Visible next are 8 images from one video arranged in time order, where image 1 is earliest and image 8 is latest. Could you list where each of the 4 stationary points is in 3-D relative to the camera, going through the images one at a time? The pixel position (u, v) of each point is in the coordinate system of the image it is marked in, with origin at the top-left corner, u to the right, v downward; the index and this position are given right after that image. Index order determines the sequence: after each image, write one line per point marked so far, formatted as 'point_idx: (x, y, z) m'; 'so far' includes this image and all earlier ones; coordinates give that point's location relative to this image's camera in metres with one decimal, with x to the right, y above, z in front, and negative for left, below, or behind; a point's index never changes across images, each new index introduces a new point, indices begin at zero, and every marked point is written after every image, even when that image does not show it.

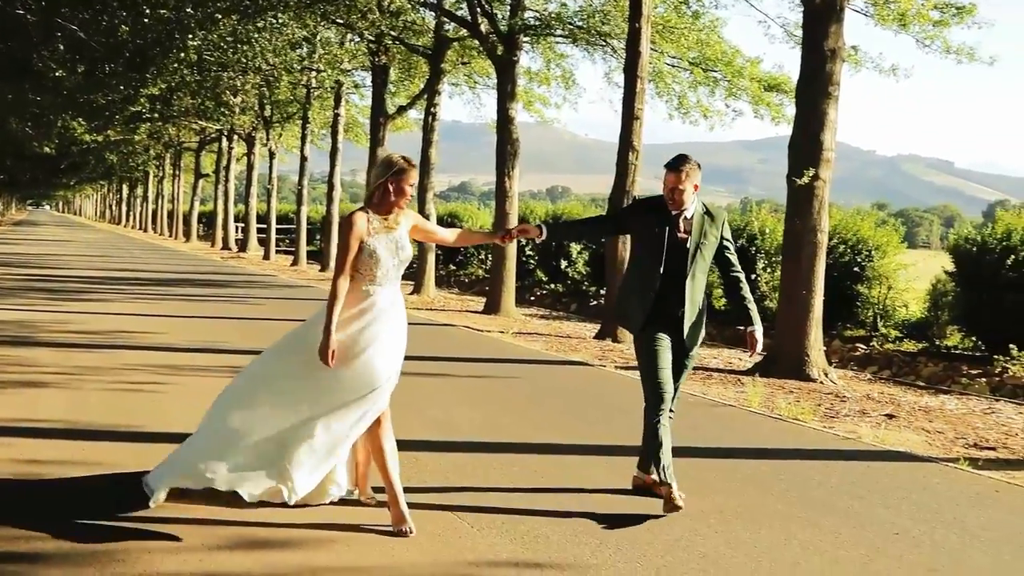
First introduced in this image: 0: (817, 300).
0: (+3.5, -0.1, +12.3) m
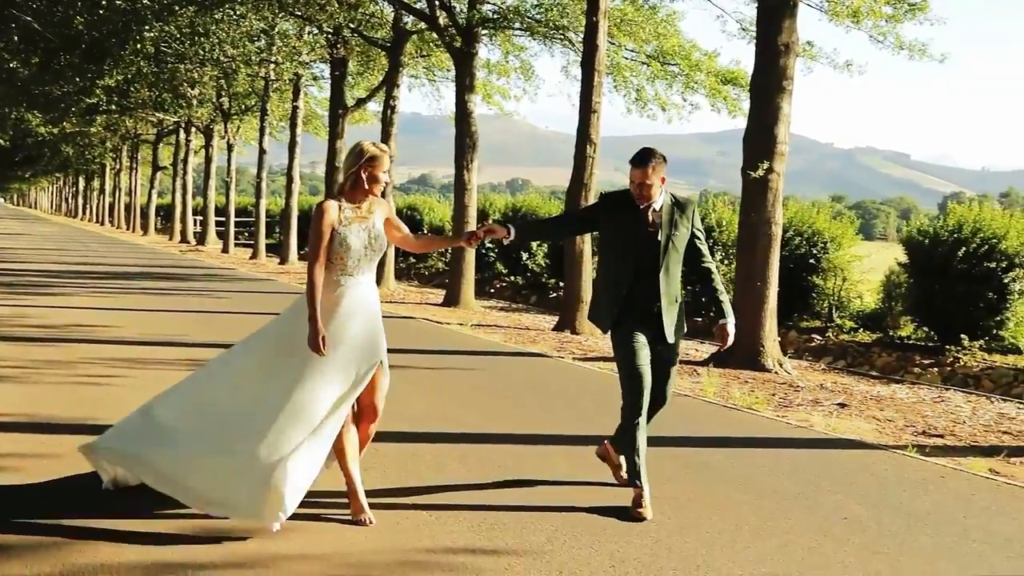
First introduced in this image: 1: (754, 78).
0: (+3.0, 0.0, +12.5) m
1: (+2.8, +2.5, +12.3) m
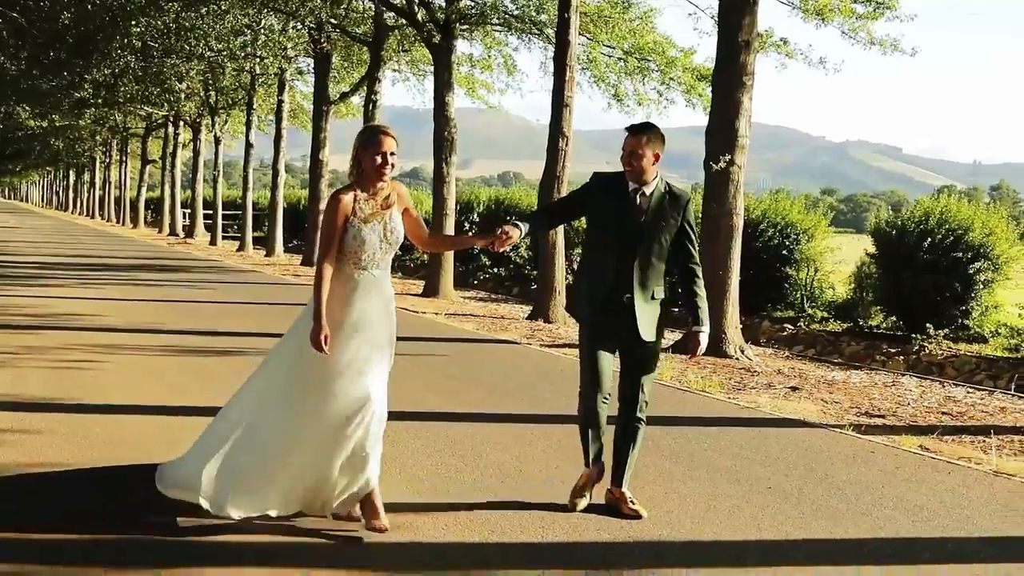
0: (+2.7, +0.1, +12.8) m
1: (+2.4, +2.6, +12.6) m
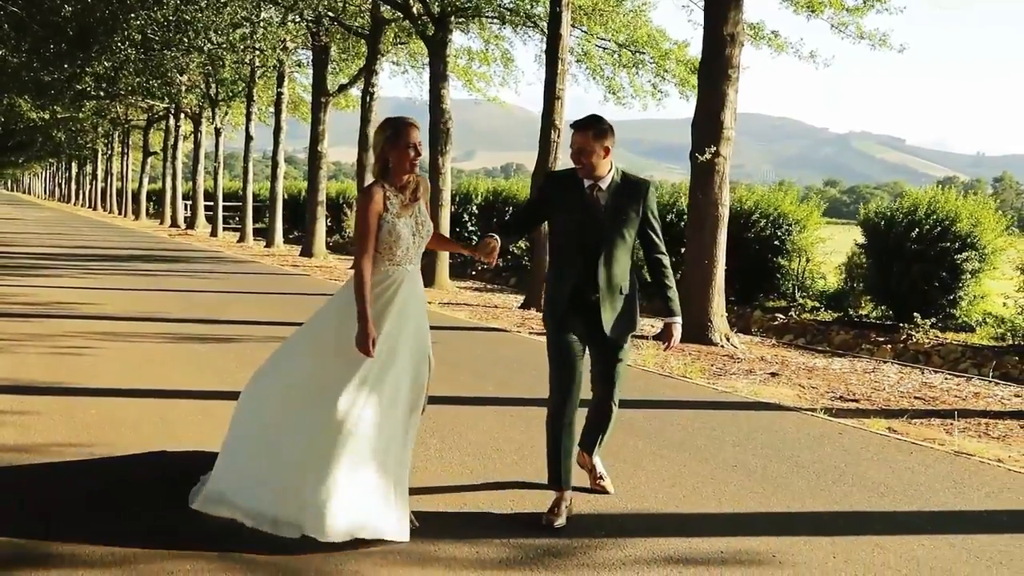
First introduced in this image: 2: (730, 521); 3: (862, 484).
0: (+2.5, +0.2, +13.1) m
1: (+2.3, +2.7, +12.9) m
2: (+1.1, -1.2, +5.2) m
3: (+2.0, -1.1, +6.1) m
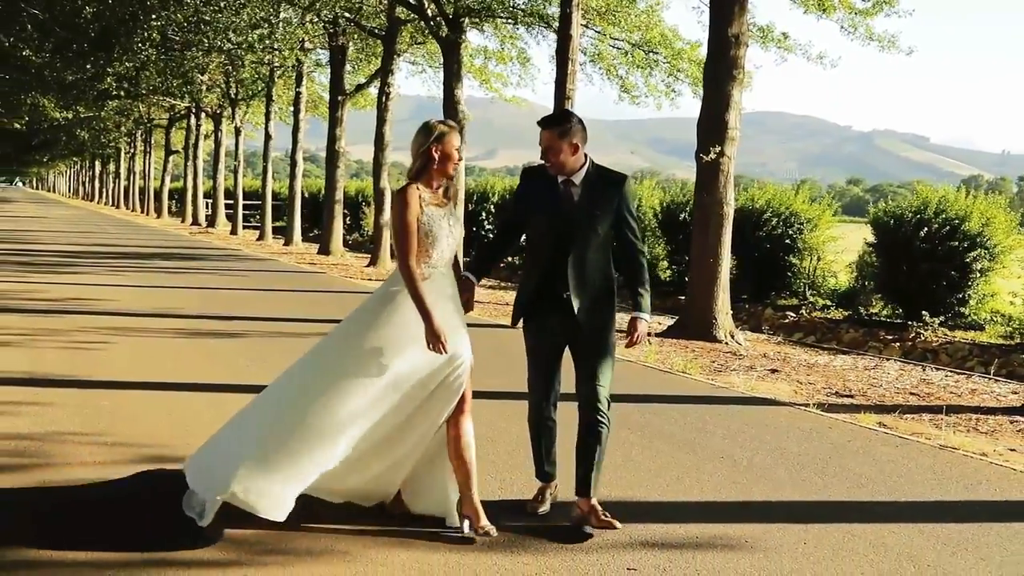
0: (+2.6, +0.3, +13.2) m
1: (+2.4, +2.8, +13.0) m
2: (+1.0, -1.1, +5.4) m
3: (+2.0, -1.1, +6.3) m
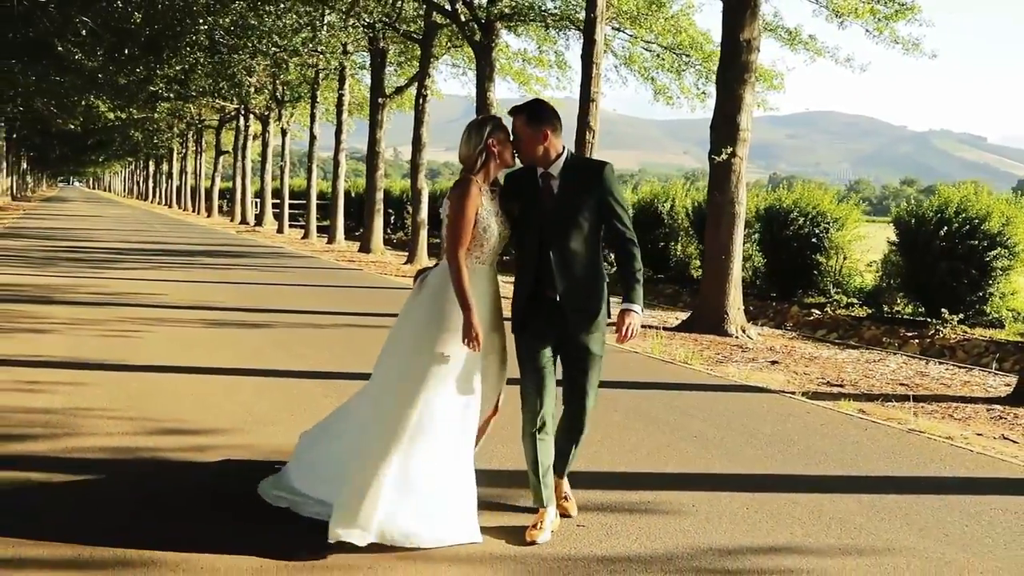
0: (+2.9, +0.3, +13.7) m
1: (+2.7, +2.8, +13.5) m
2: (+0.9, -1.1, +5.9) m
3: (+1.9, -1.1, +6.7) m
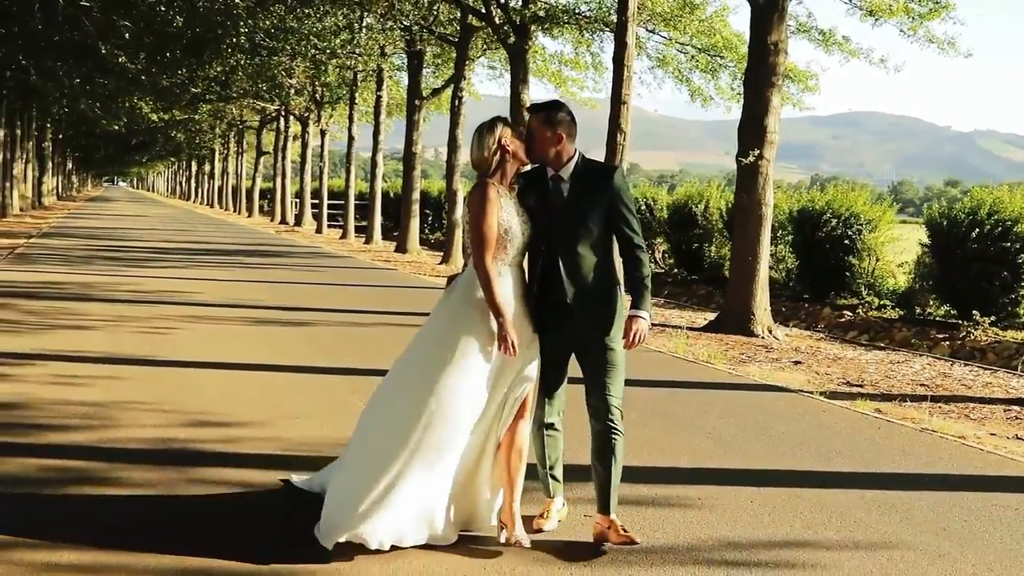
0: (+3.3, +0.3, +13.8) m
1: (+3.0, +2.8, +13.6) m
2: (+1.0, -1.1, +6.2) m
3: (+2.0, -1.1, +6.9) m
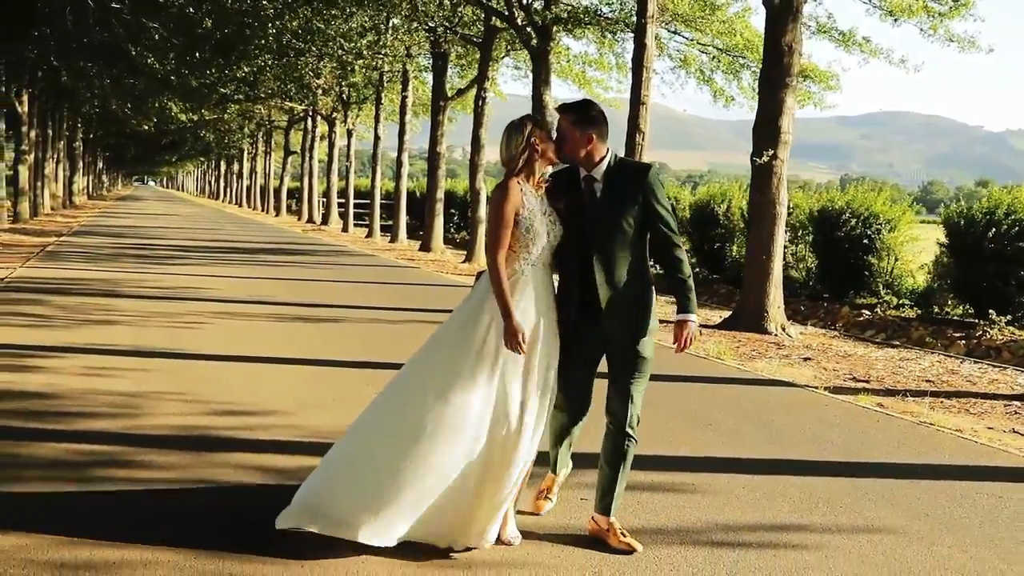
0: (+3.5, +0.3, +14.0) m
1: (+3.3, +2.8, +13.8) m
2: (+1.0, -1.1, +6.4) m
3: (+2.0, -1.0, +7.2) m
